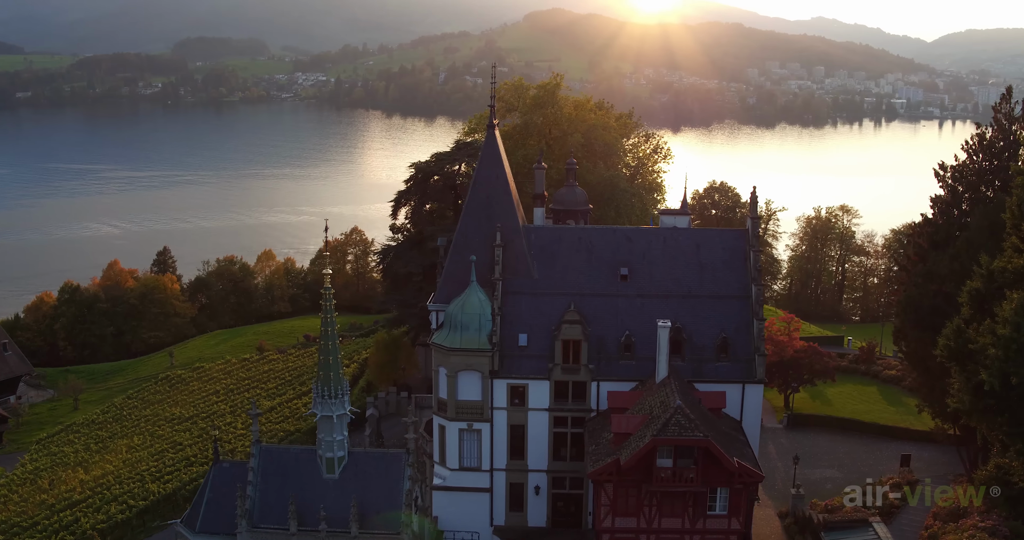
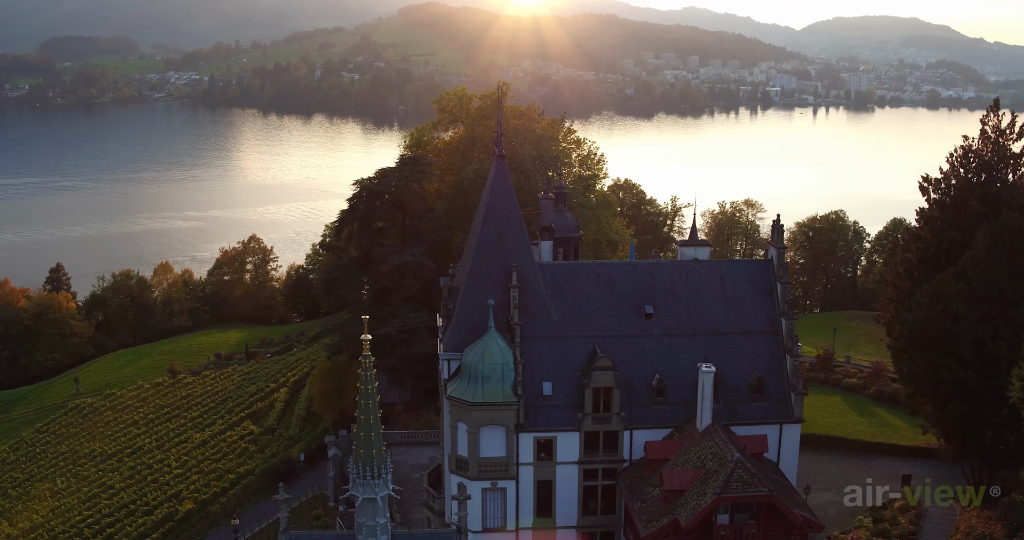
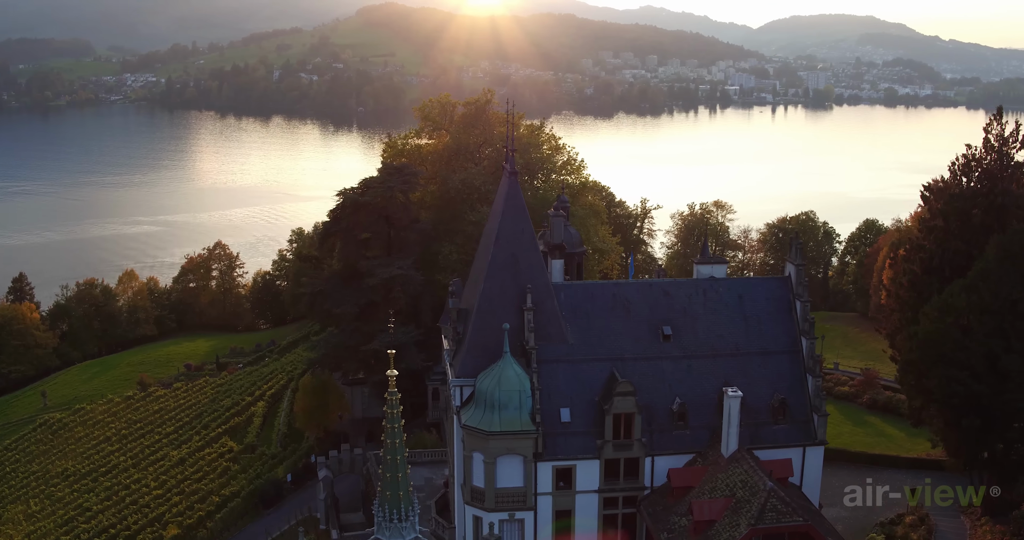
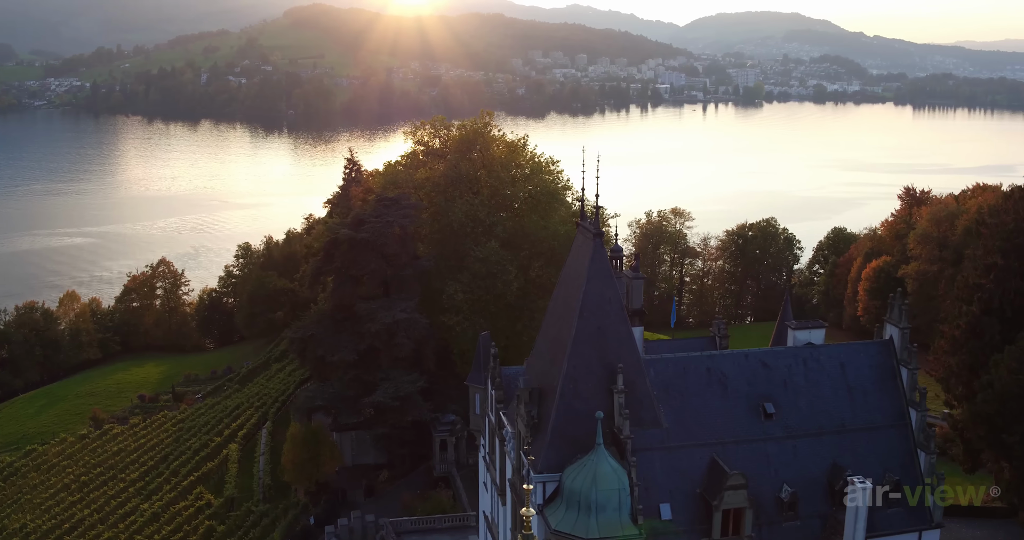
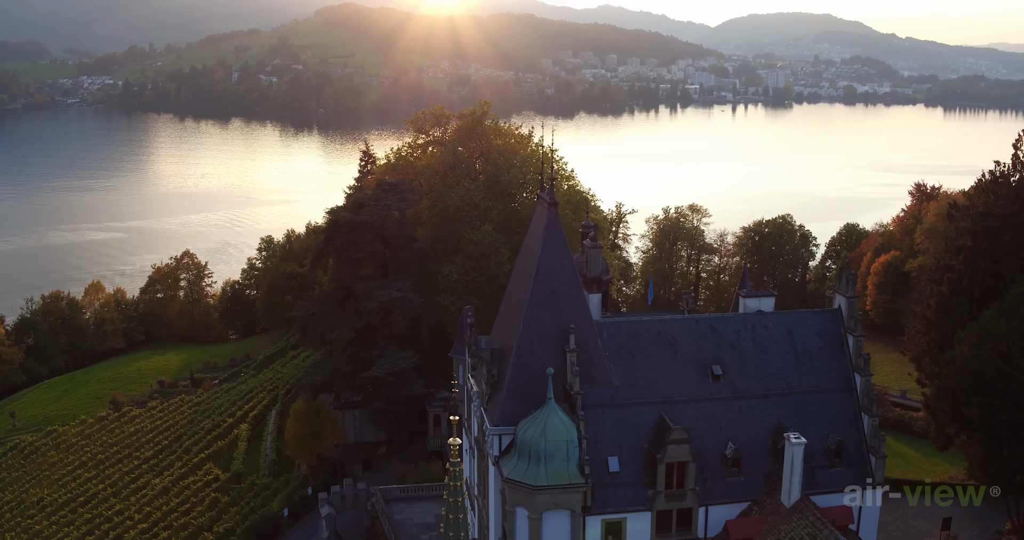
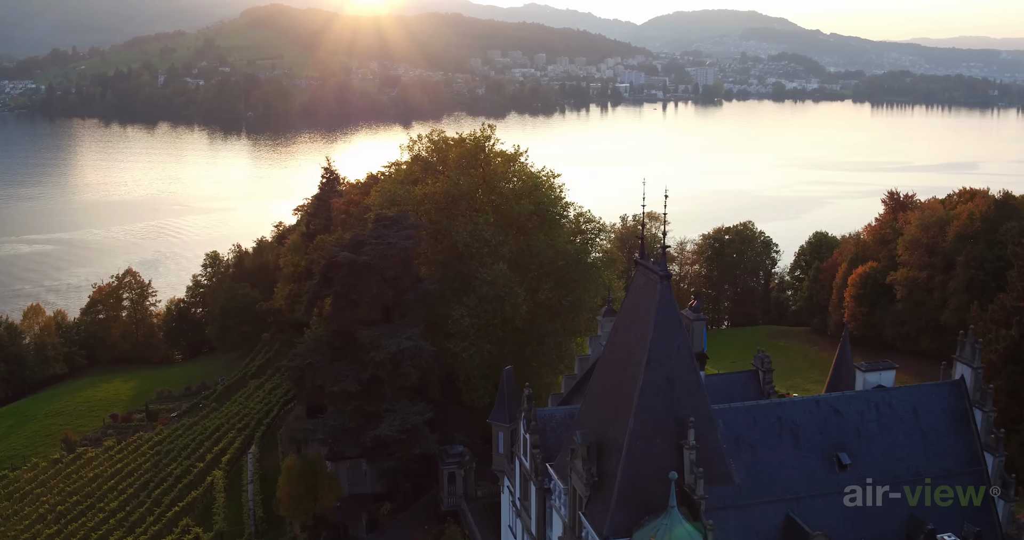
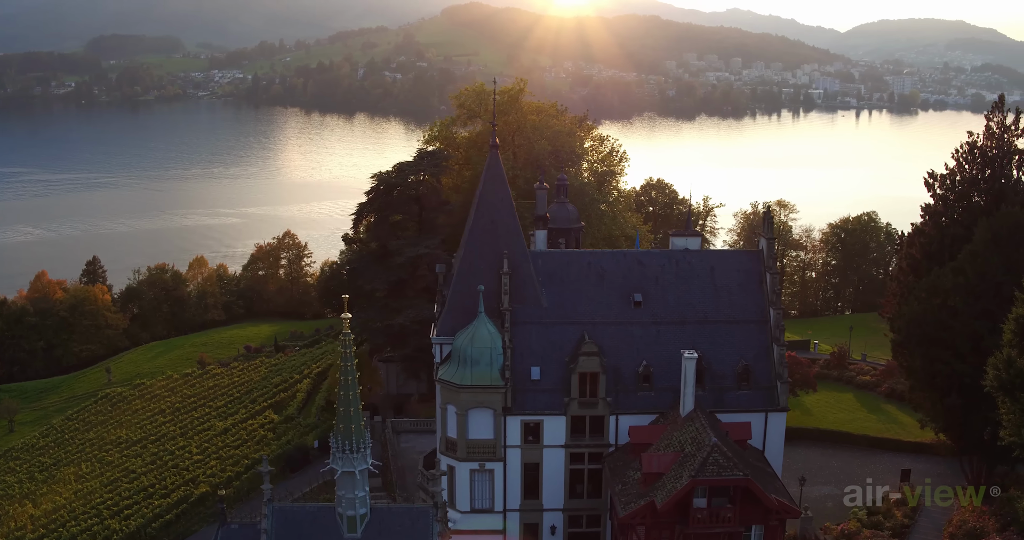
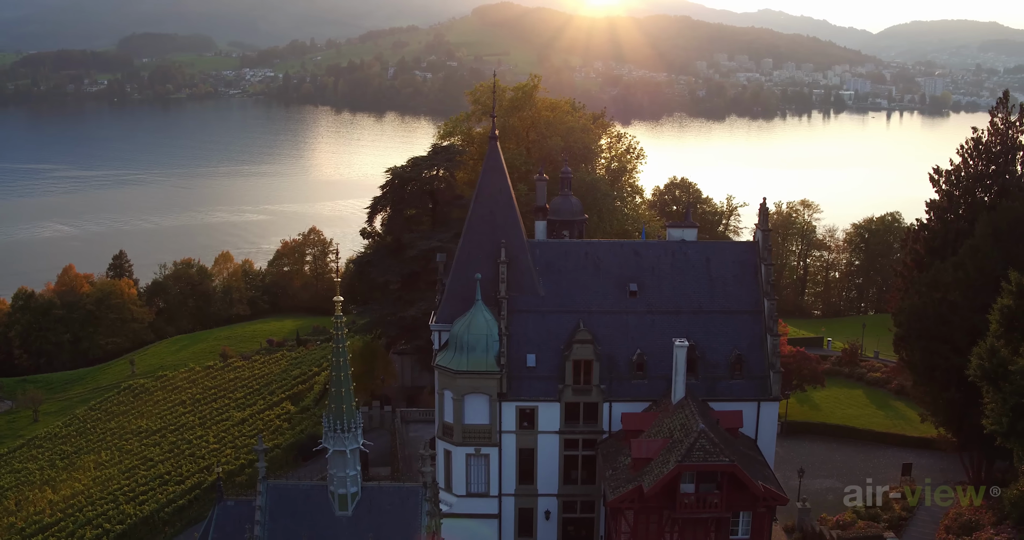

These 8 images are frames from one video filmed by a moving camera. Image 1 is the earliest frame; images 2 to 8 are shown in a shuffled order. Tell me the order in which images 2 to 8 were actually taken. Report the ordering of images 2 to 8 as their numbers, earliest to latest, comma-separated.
8, 7, 2, 3, 5, 4, 6
